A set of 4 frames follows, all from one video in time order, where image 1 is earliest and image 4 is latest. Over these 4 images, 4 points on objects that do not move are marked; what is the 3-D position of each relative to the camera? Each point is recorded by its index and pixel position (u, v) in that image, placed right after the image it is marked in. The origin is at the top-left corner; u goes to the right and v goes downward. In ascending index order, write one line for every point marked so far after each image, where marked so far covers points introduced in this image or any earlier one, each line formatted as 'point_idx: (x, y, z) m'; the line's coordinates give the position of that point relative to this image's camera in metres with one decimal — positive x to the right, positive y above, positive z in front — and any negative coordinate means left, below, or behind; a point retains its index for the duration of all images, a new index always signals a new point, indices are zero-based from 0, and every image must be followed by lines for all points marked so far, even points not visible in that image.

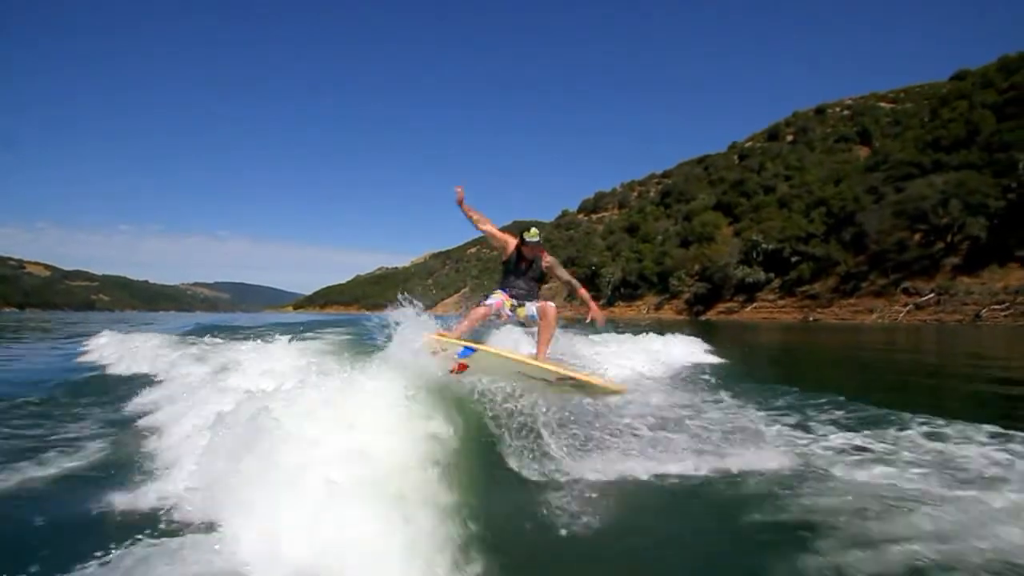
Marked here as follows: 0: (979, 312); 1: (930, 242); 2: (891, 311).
0: (+11.0, -0.6, +16.0) m
1: (+11.6, +1.3, +18.6) m
2: (+10.1, -0.6, +18.0) m
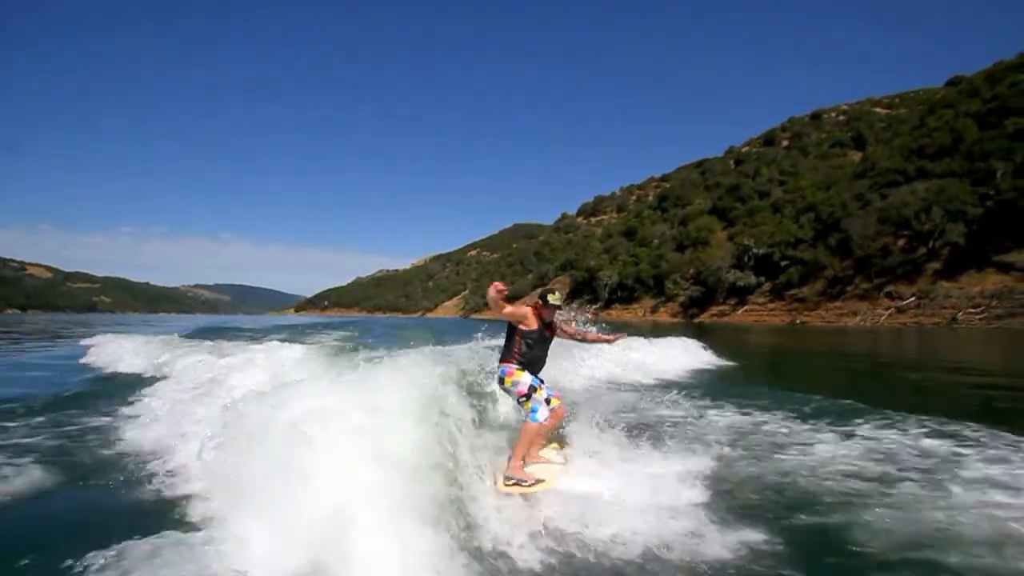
0: (+10.9, -0.7, +16.6) m
1: (+11.5, +1.1, +19.3) m
2: (+10.0, -0.7, +18.7) m
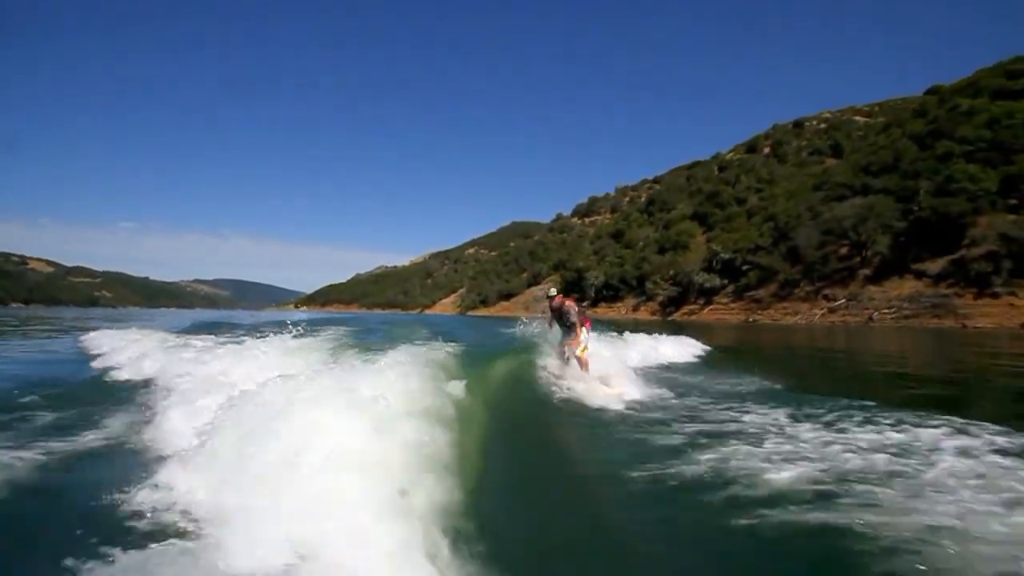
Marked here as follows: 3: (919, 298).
0: (+10.4, -0.8, +19.3) m
1: (+11.0, +1.0, +22.0) m
2: (+9.5, -0.8, +21.4) m
3: (+11.4, -0.3, +18.8) m
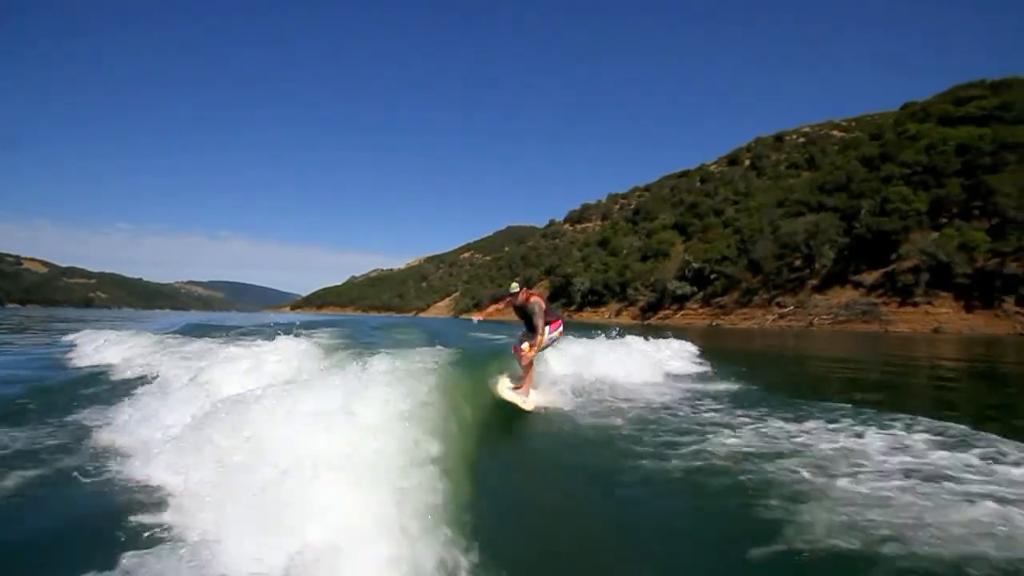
0: (+9.9, -1.0, +21.8) m
1: (+10.5, +0.7, +24.5) m
2: (+9.0, -1.1, +23.9) m
3: (+10.9, -0.6, +21.3) m
